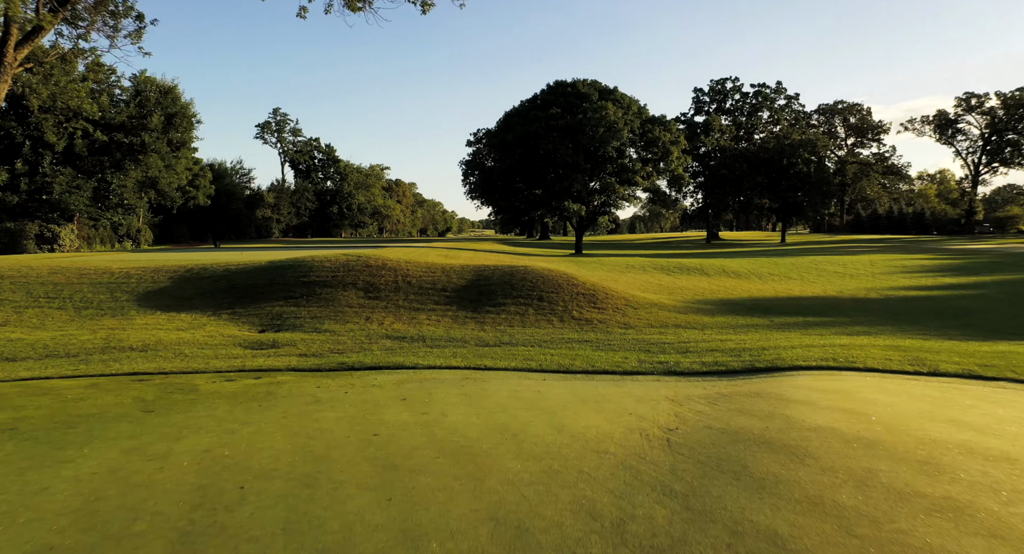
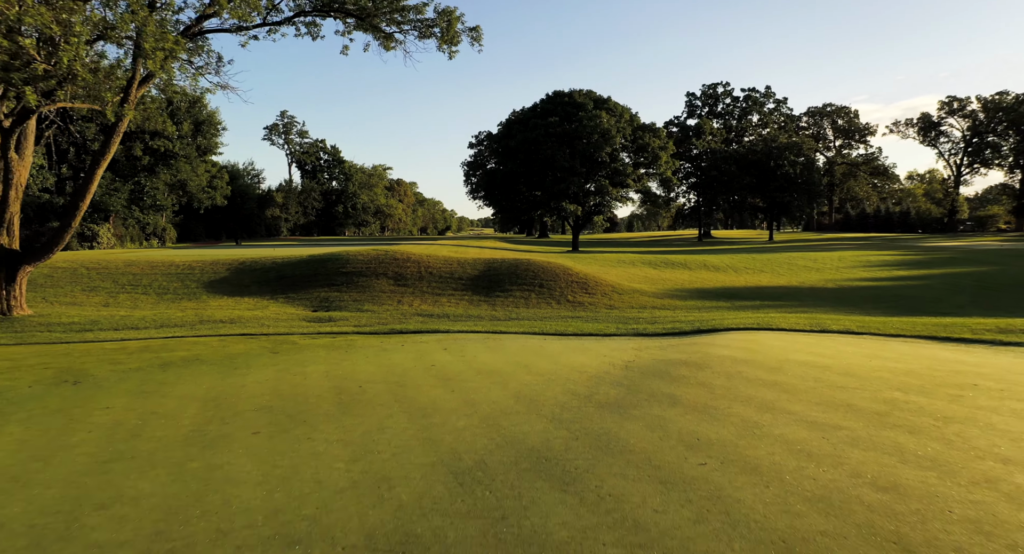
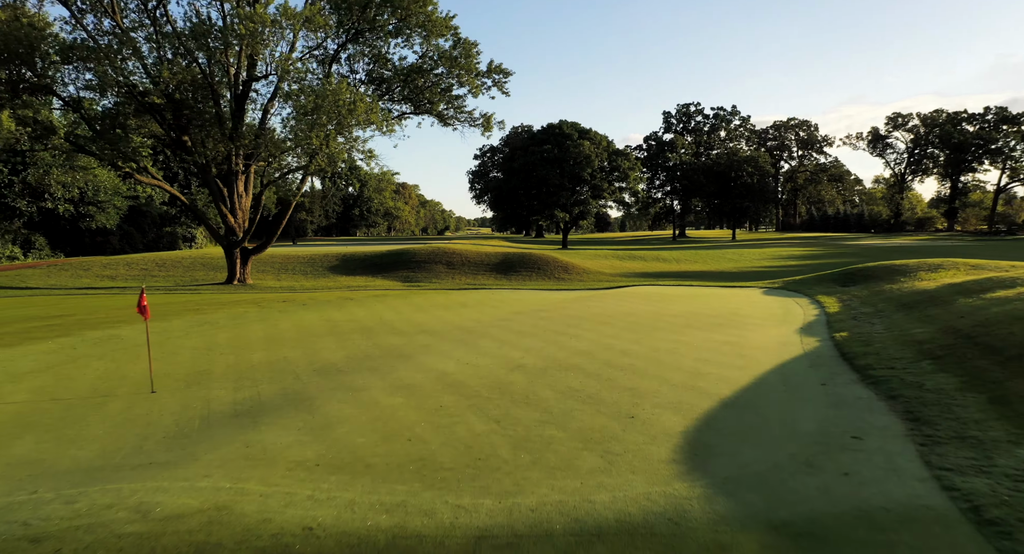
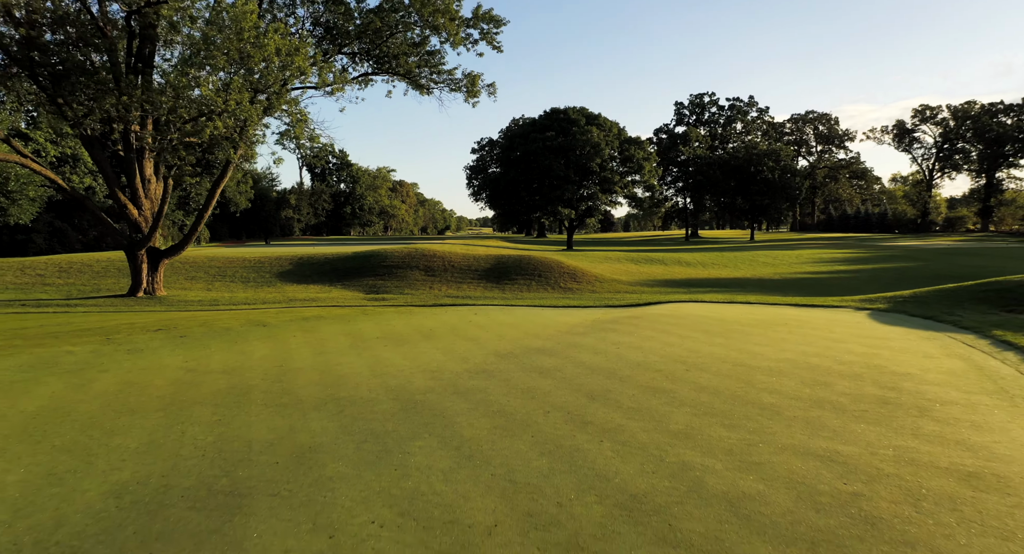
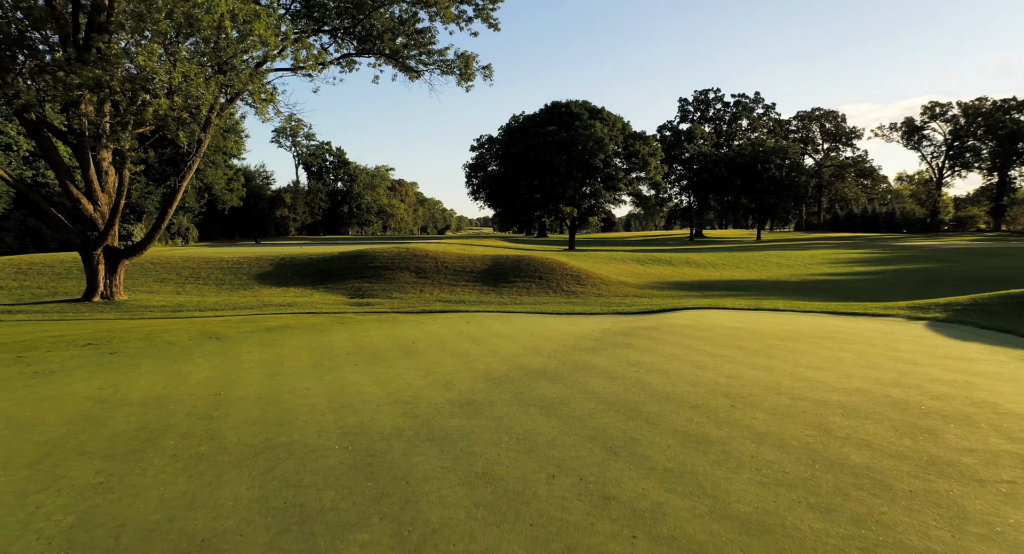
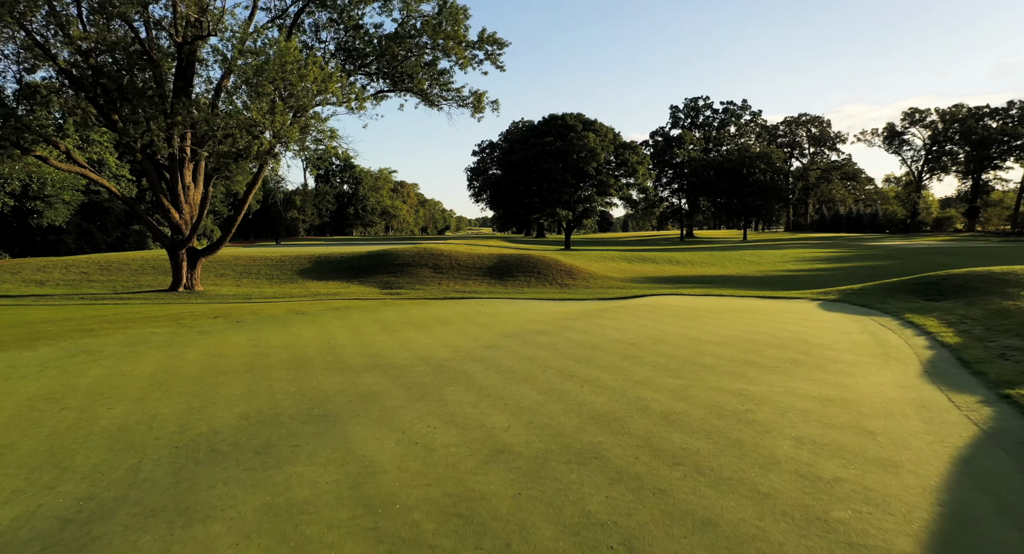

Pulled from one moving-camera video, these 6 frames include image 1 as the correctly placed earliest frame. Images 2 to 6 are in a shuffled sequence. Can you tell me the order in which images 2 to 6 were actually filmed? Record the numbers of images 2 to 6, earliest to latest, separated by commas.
2, 5, 4, 6, 3
